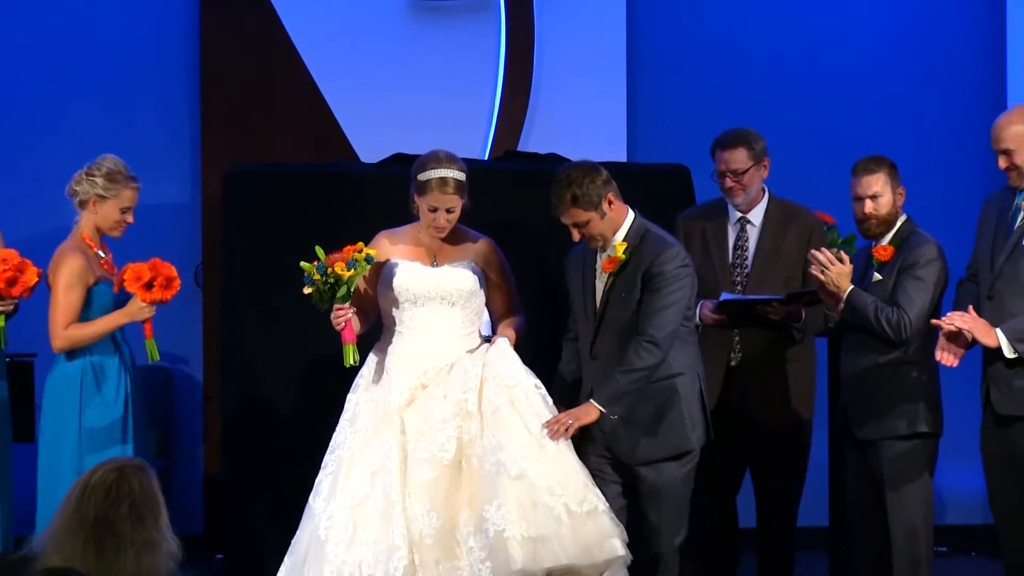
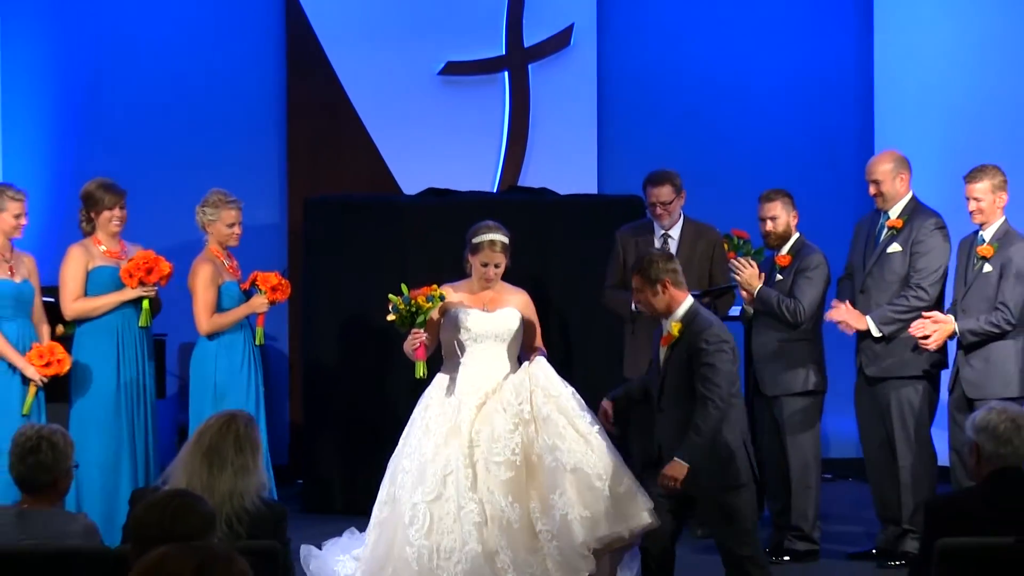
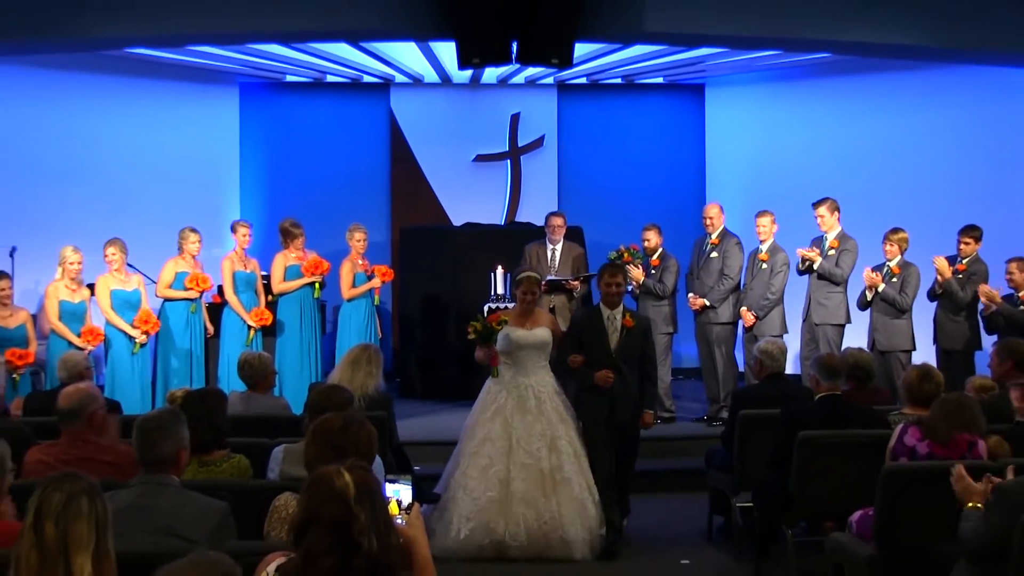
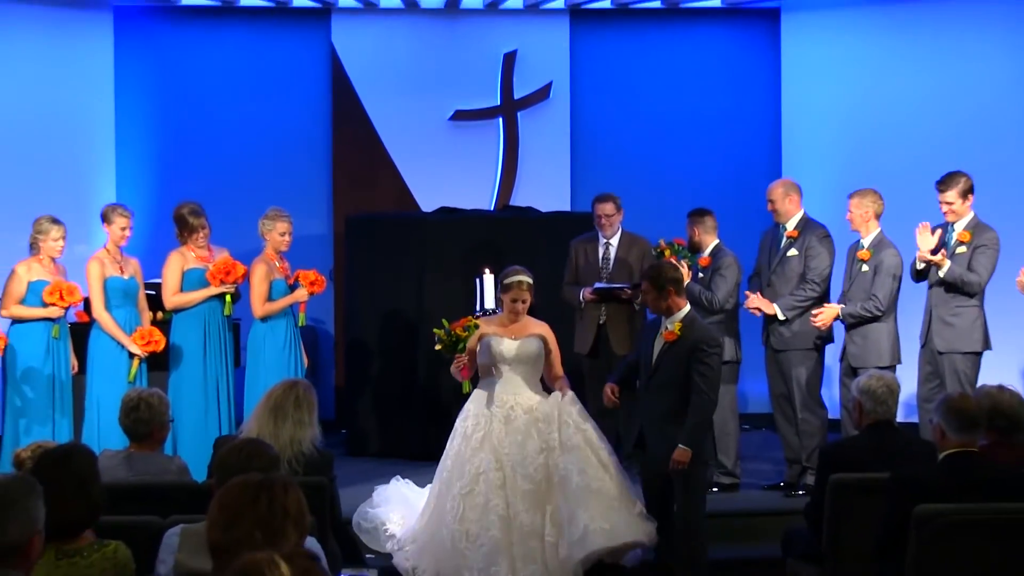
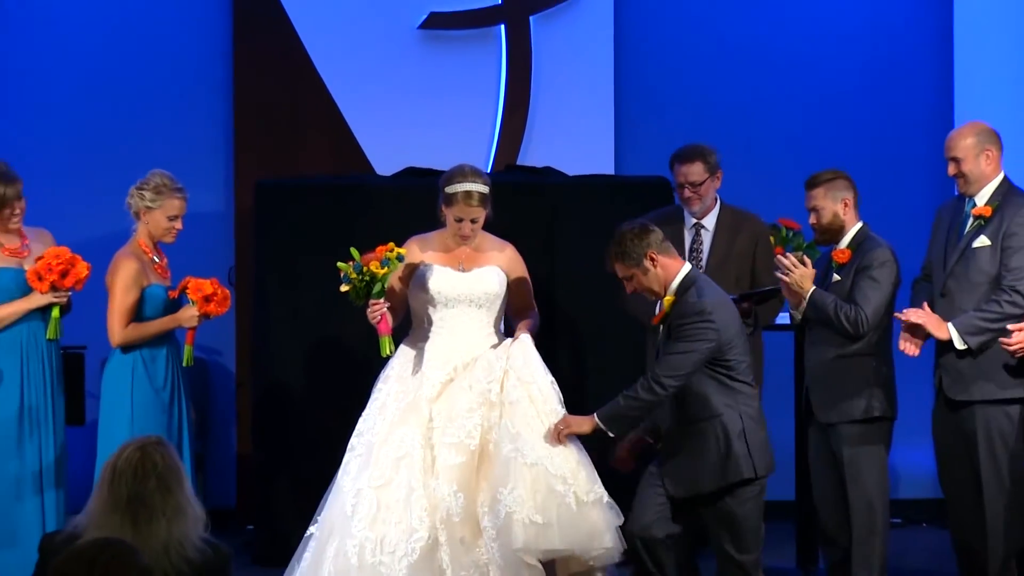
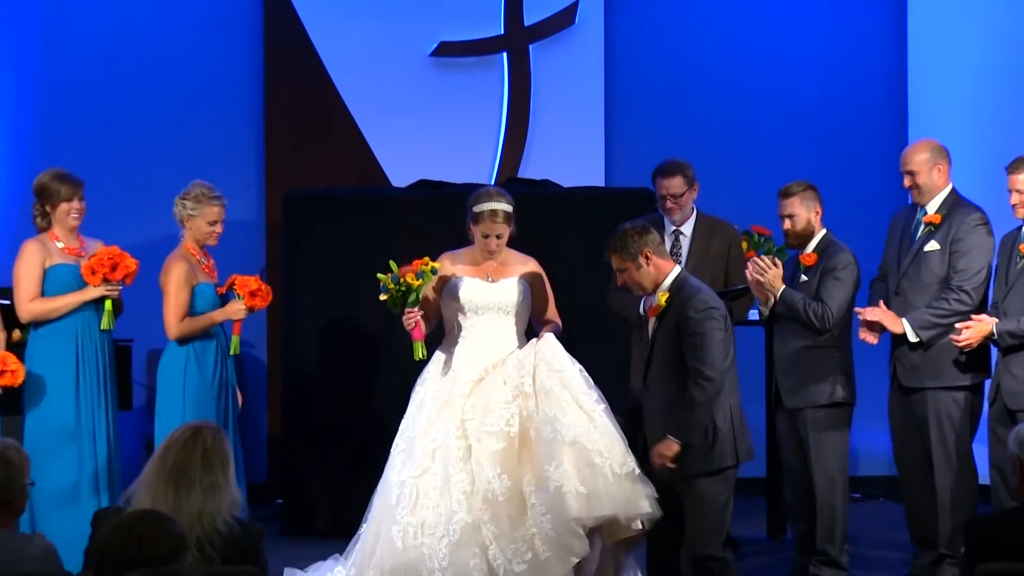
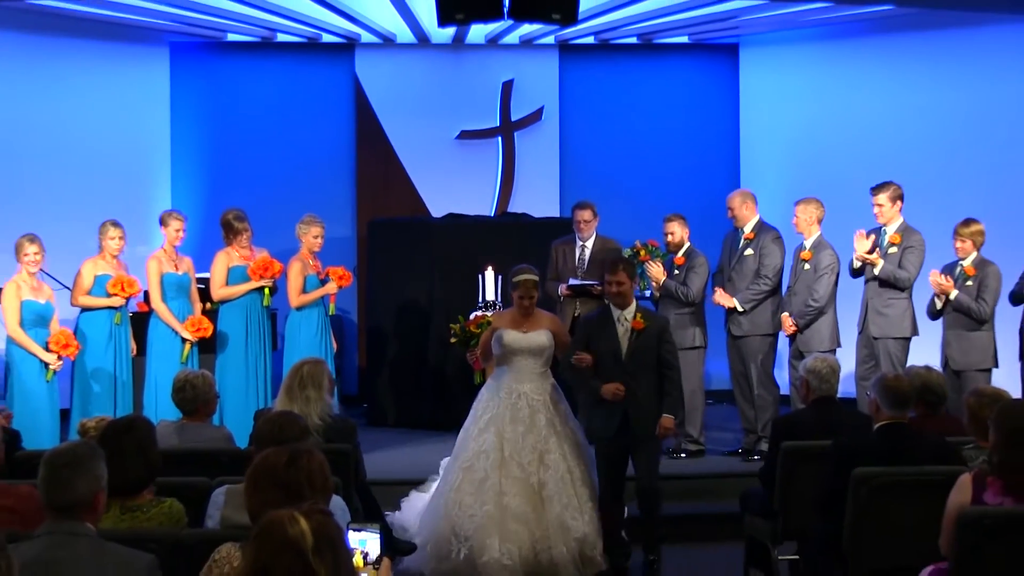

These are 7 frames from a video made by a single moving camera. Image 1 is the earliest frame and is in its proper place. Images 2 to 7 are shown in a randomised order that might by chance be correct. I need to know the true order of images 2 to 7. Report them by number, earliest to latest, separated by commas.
5, 6, 2, 4, 7, 3
